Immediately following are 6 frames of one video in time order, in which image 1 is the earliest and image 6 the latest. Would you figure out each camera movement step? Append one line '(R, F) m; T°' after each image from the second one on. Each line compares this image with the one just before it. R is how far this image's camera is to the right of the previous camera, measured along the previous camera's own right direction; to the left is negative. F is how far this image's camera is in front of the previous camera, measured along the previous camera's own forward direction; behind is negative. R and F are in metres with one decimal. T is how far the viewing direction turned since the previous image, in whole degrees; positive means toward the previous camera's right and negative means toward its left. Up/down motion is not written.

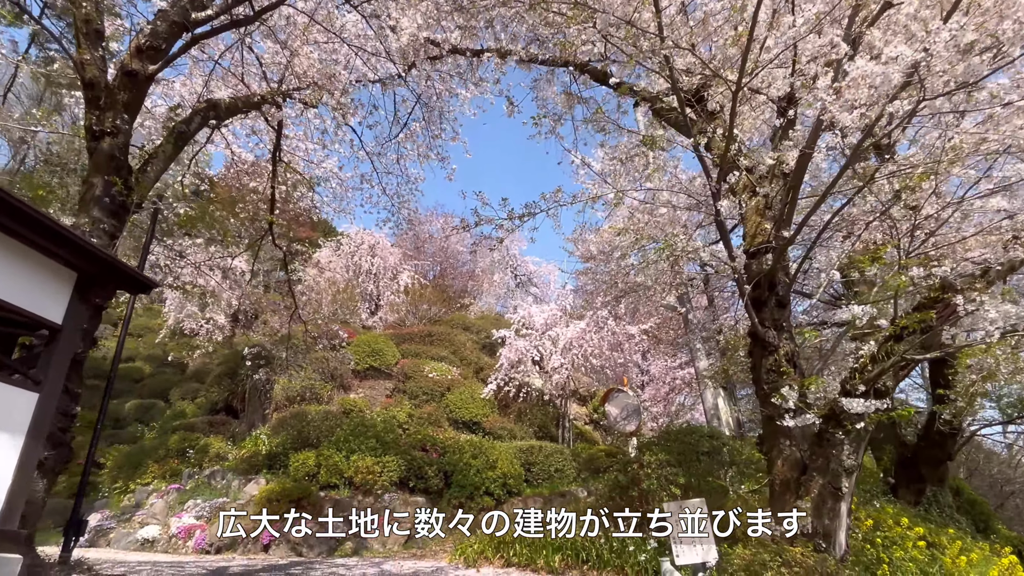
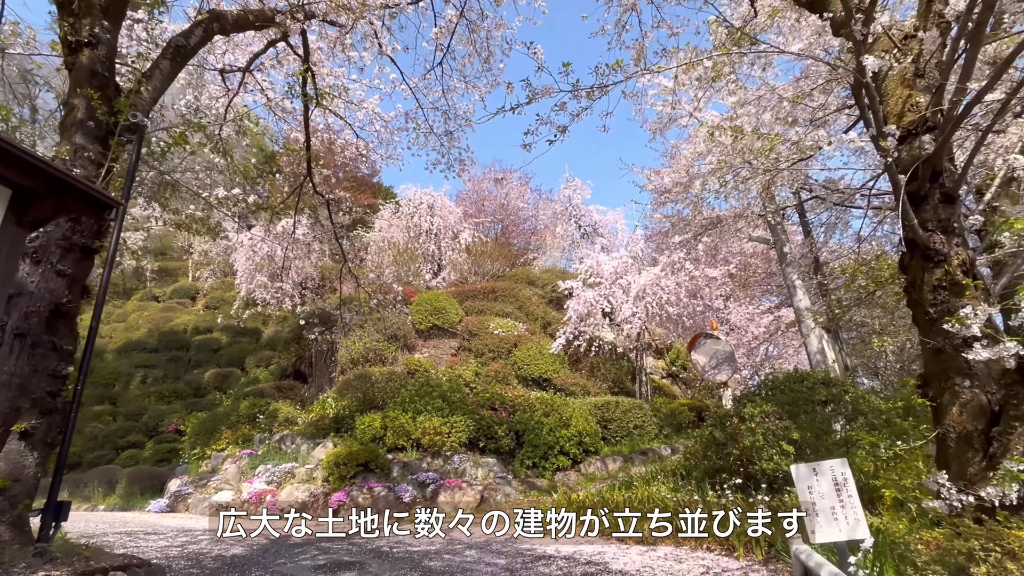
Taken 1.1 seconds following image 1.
(0.0, +0.6) m; -6°
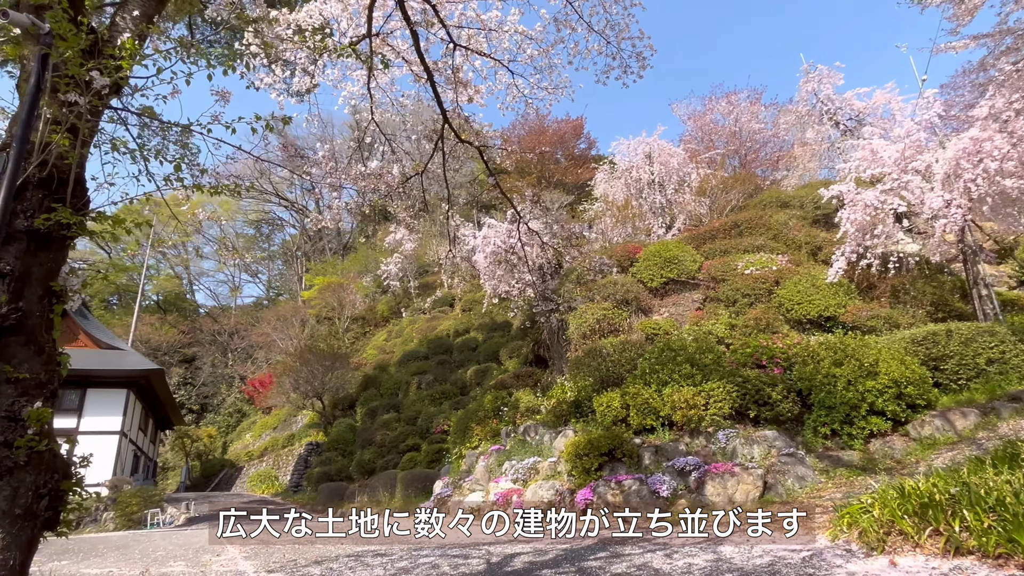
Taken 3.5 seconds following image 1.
(+0.1, +1.4) m; -24°
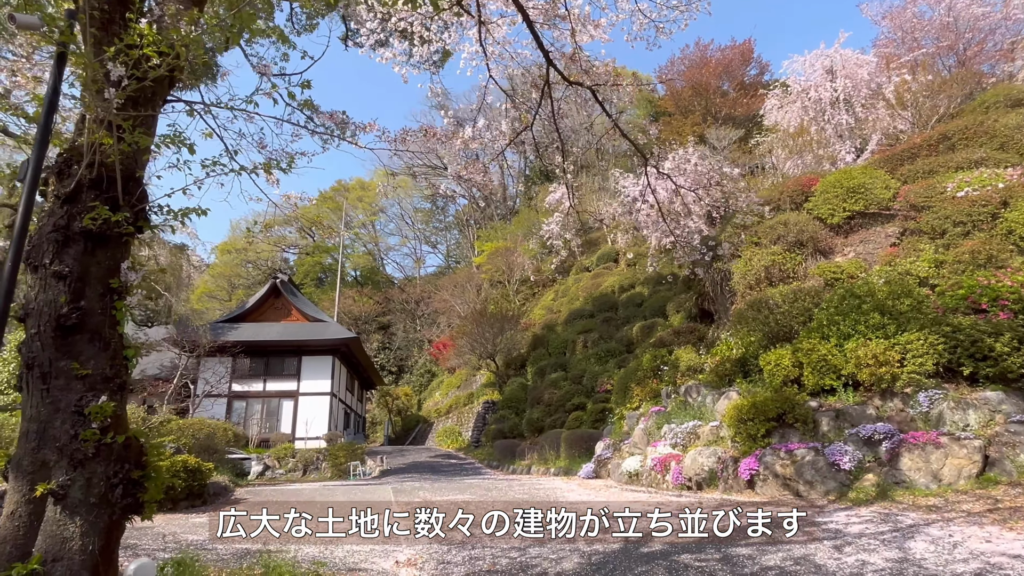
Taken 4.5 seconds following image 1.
(+0.3, +0.4) m; -17°
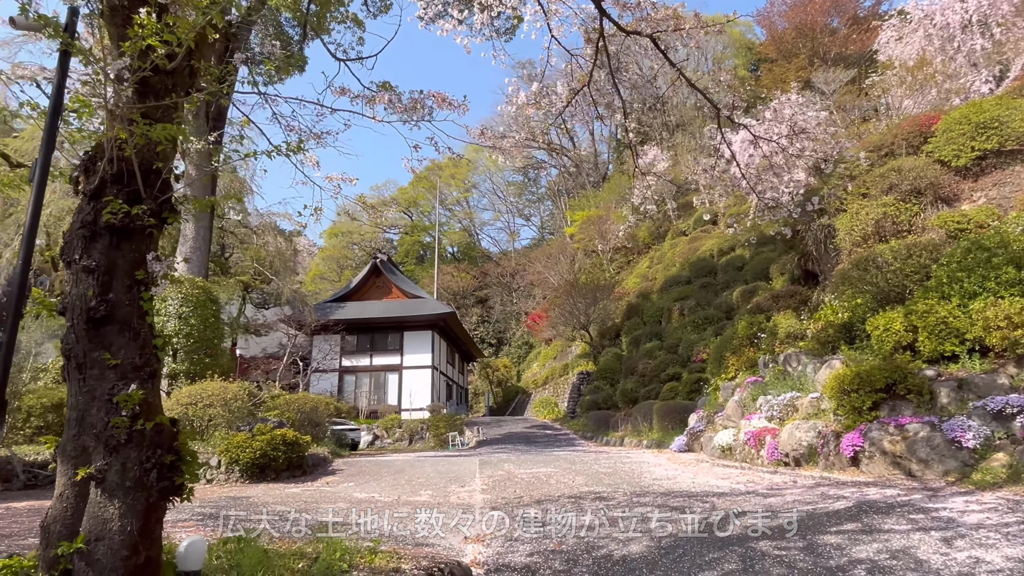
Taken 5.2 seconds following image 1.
(+0.2, +0.2) m; -10°
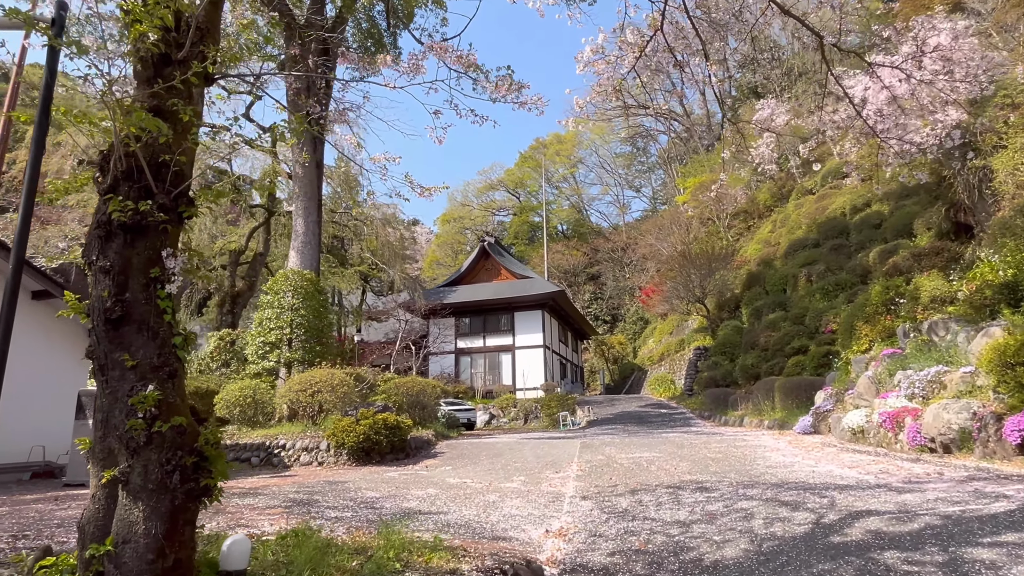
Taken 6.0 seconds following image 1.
(+0.2, +0.3) m; -11°
